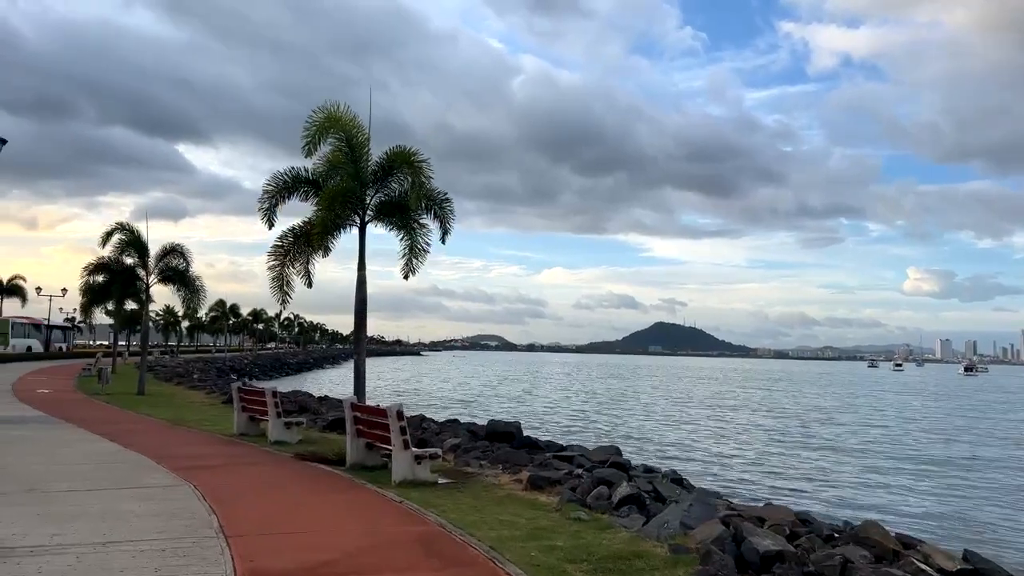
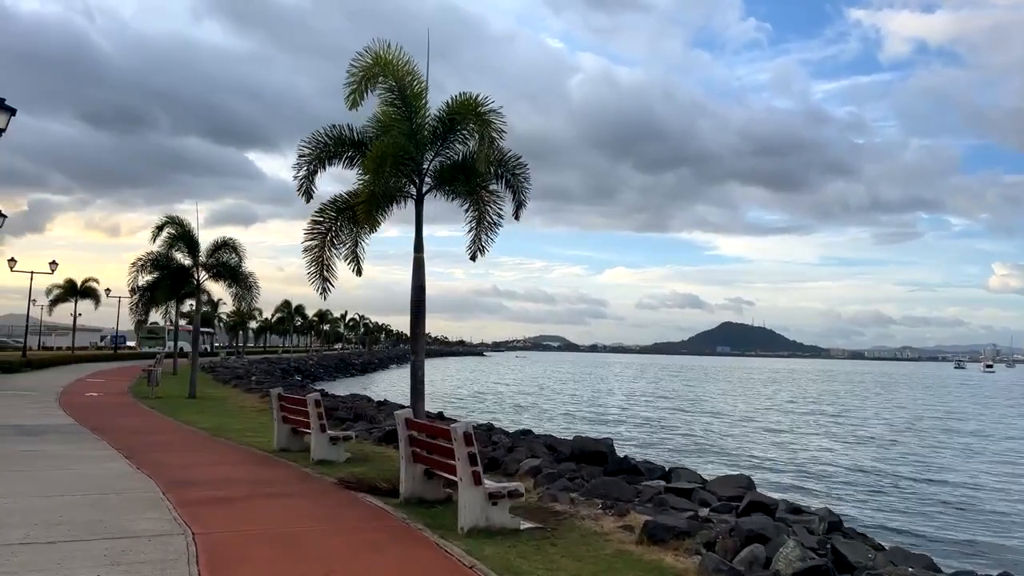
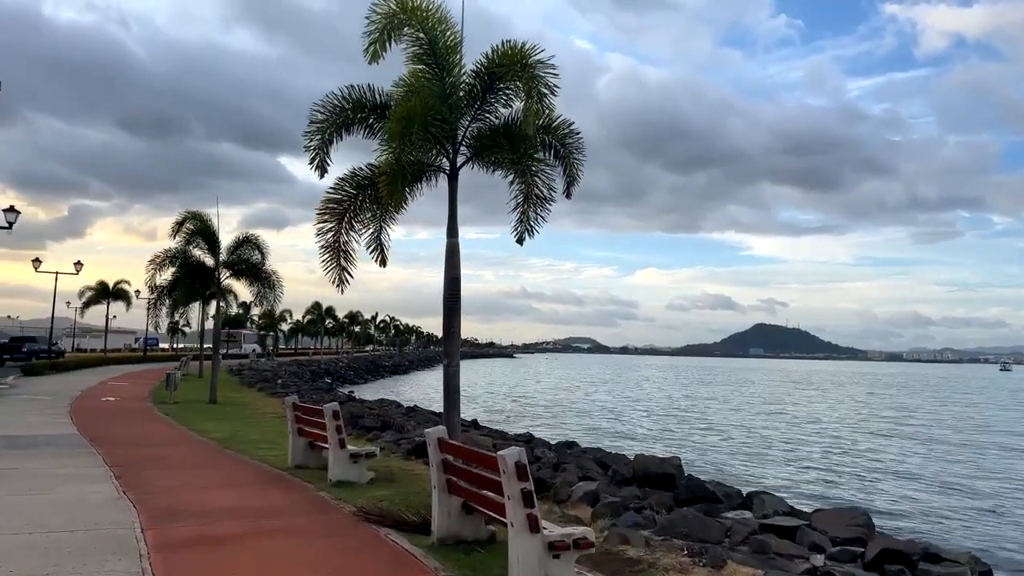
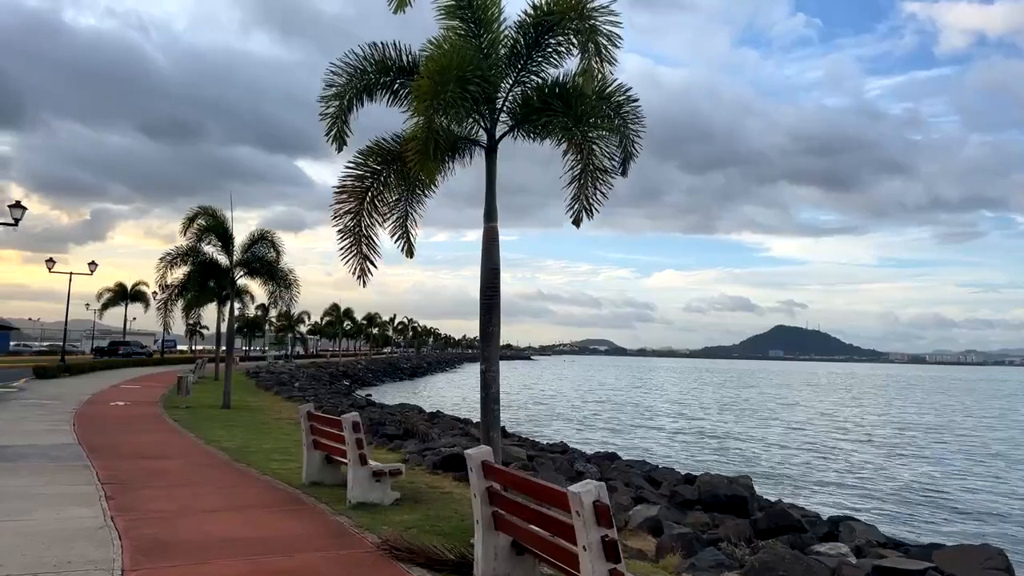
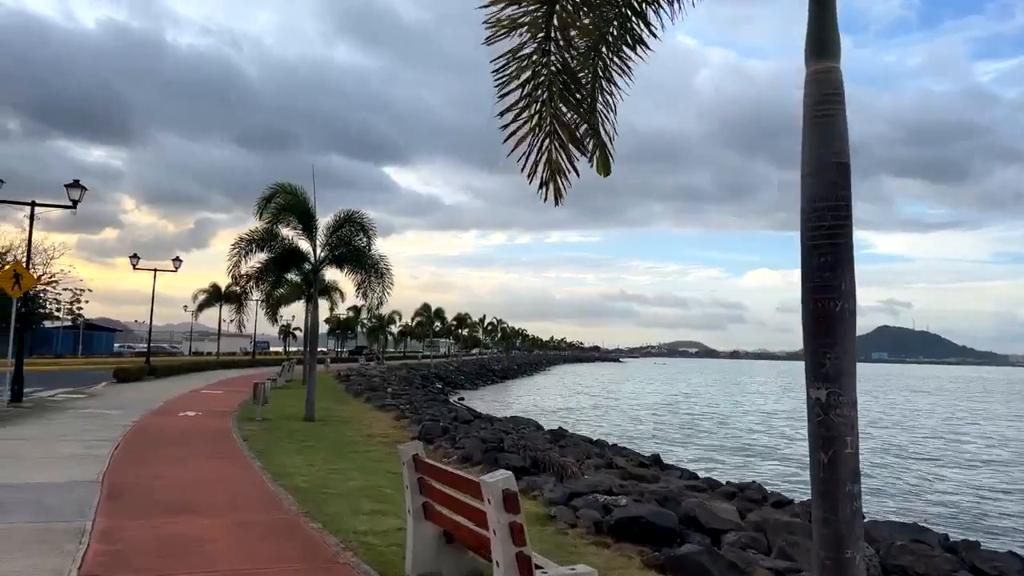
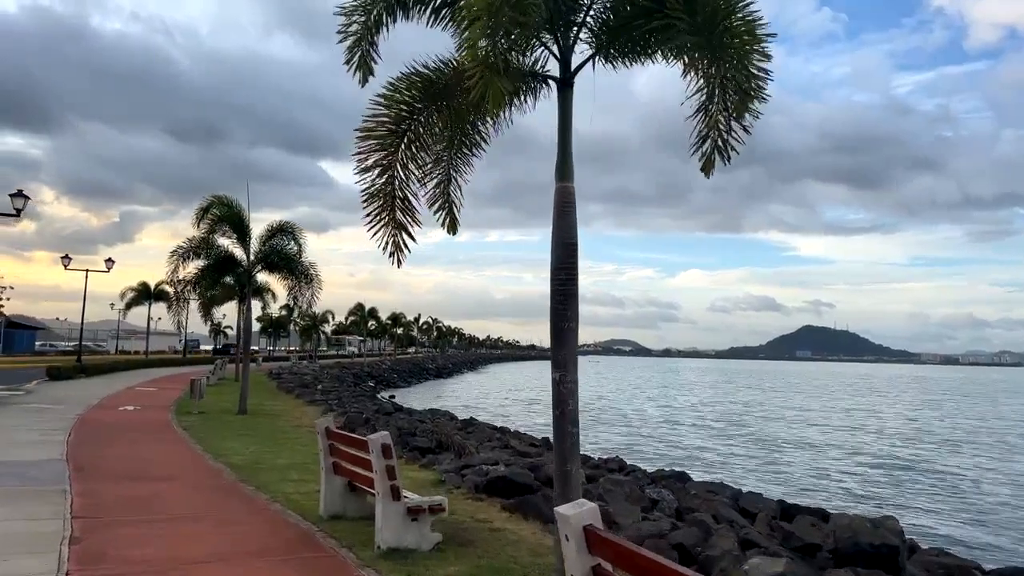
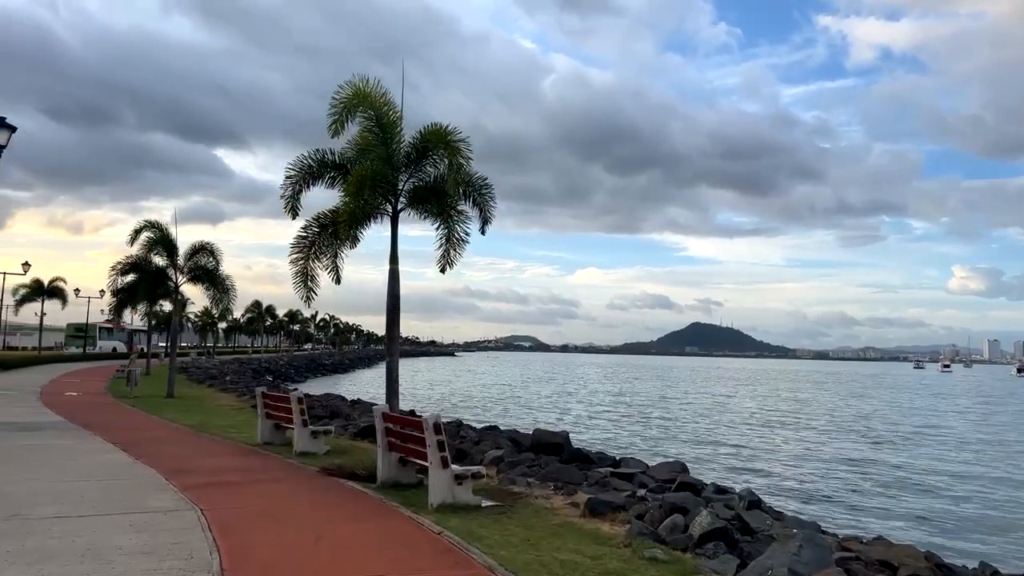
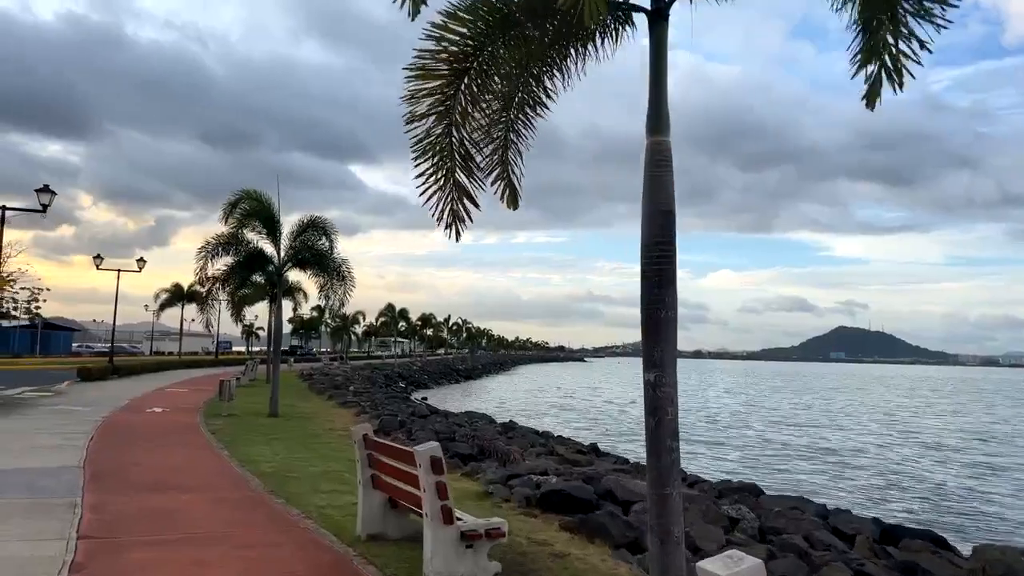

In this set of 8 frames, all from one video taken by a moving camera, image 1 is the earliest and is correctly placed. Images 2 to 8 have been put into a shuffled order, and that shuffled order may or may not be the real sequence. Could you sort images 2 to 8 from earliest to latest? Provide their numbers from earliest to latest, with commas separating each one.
7, 2, 3, 4, 6, 8, 5
